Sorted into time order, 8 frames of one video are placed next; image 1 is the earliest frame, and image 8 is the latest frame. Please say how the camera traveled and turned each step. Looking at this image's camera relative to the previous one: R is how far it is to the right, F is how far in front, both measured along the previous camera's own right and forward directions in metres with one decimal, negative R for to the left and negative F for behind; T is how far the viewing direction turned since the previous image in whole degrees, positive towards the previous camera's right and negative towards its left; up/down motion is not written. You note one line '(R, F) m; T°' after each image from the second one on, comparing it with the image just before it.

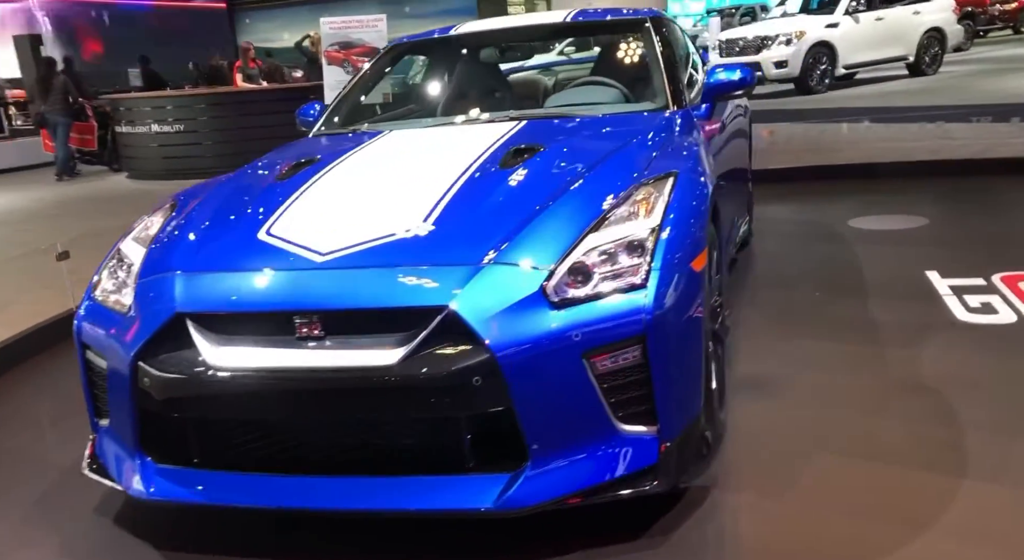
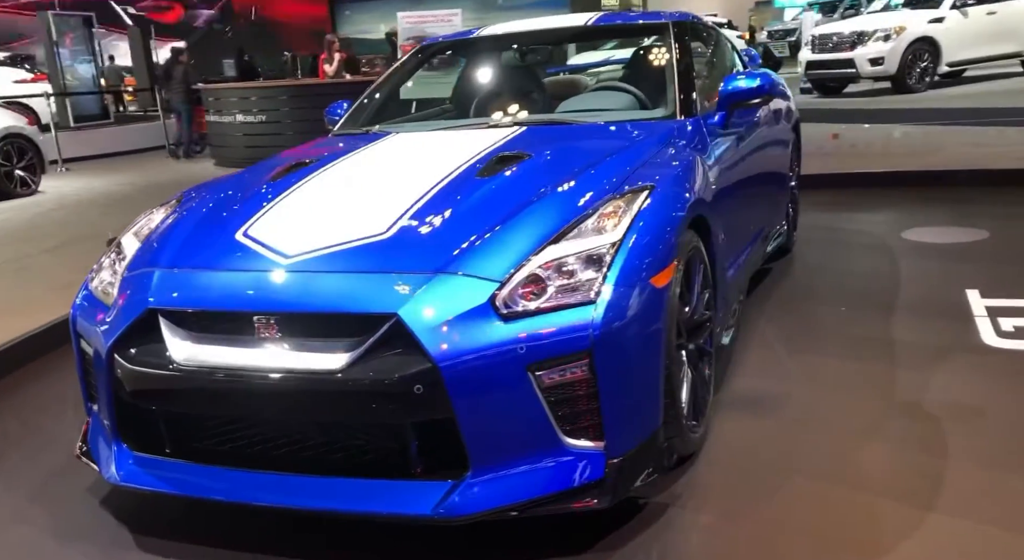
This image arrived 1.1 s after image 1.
(+0.3, 0.0) m; -6°
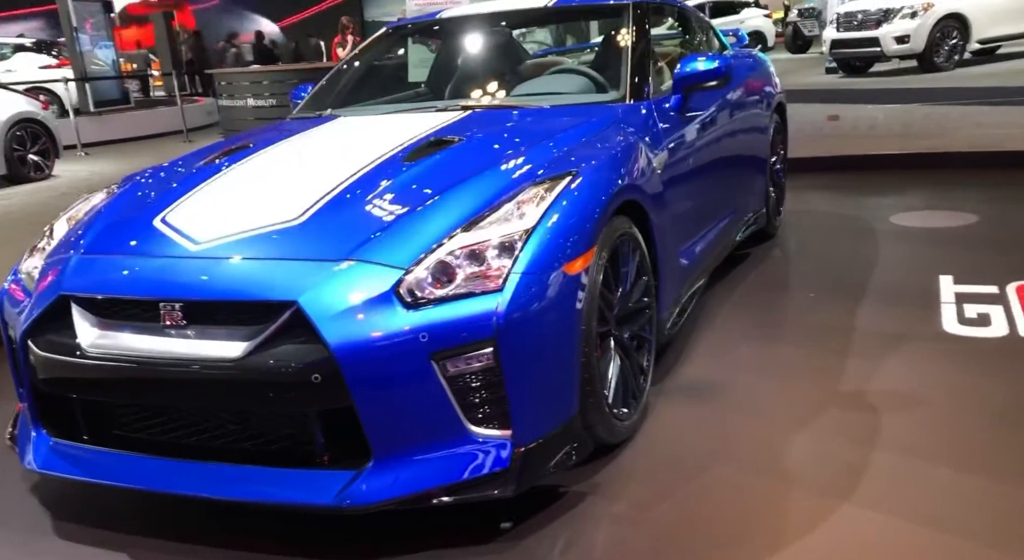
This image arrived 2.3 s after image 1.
(+0.3, 0.0) m; -2°
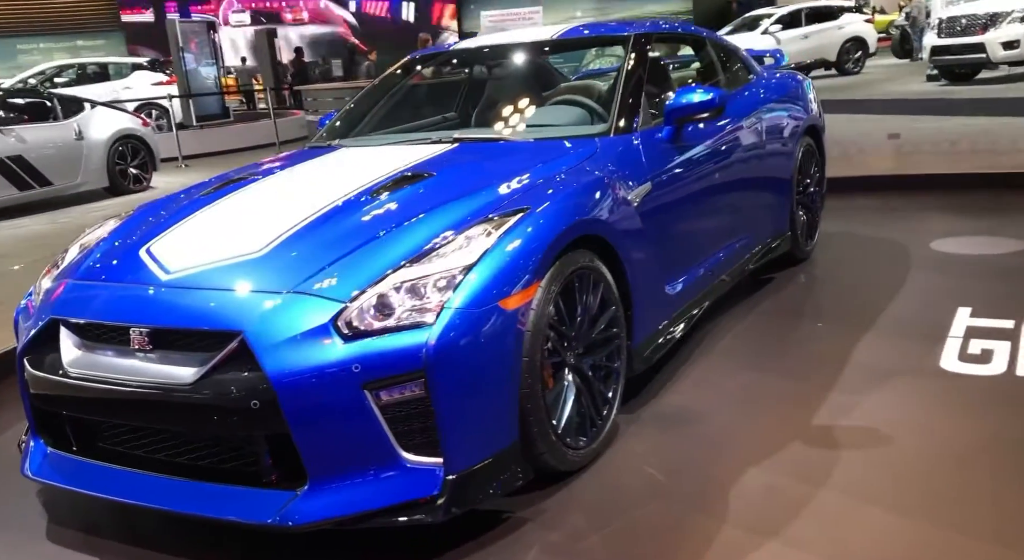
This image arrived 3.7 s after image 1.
(+0.4, -0.1) m; -7°
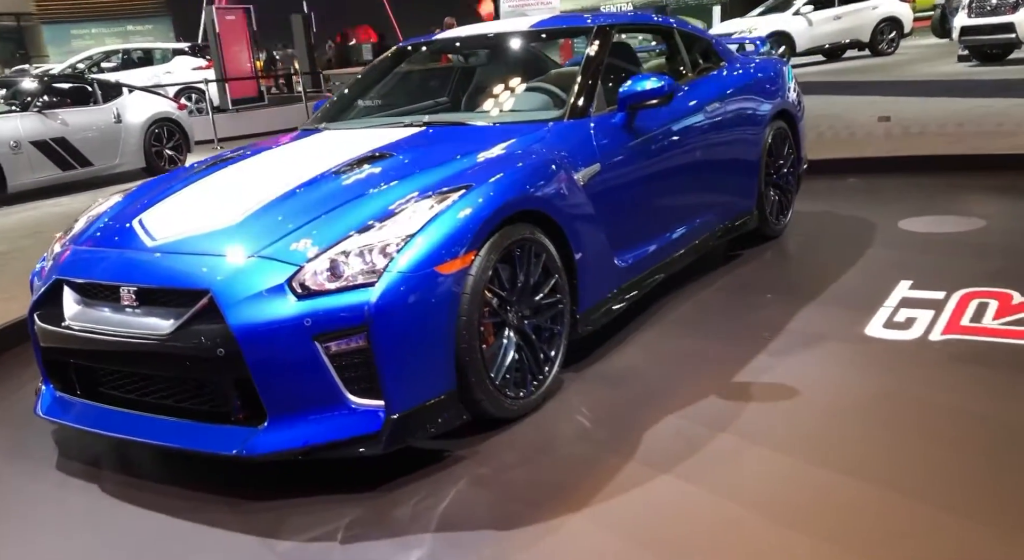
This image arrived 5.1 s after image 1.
(+0.3, -0.3) m; -3°
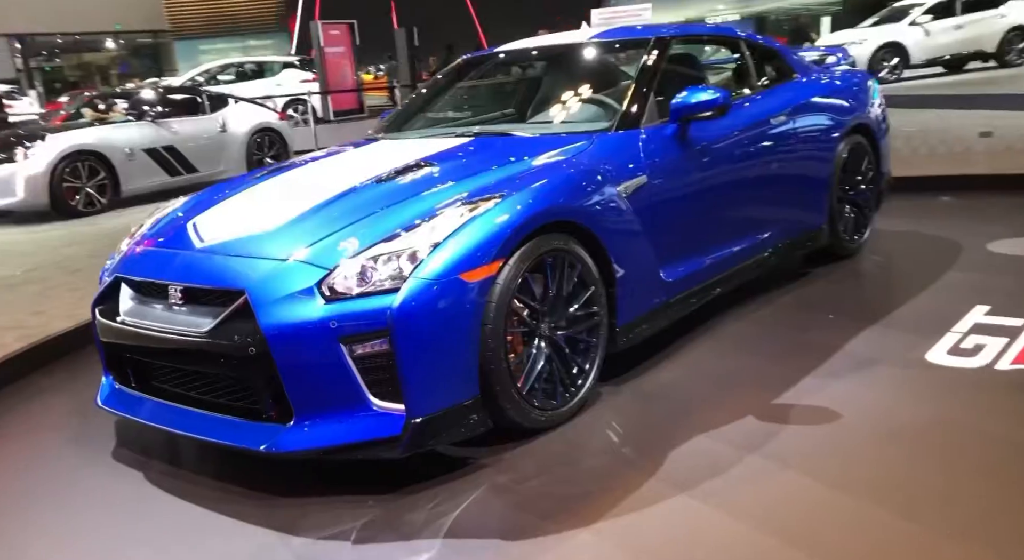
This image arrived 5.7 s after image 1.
(+0.2, 0.0) m; -7°
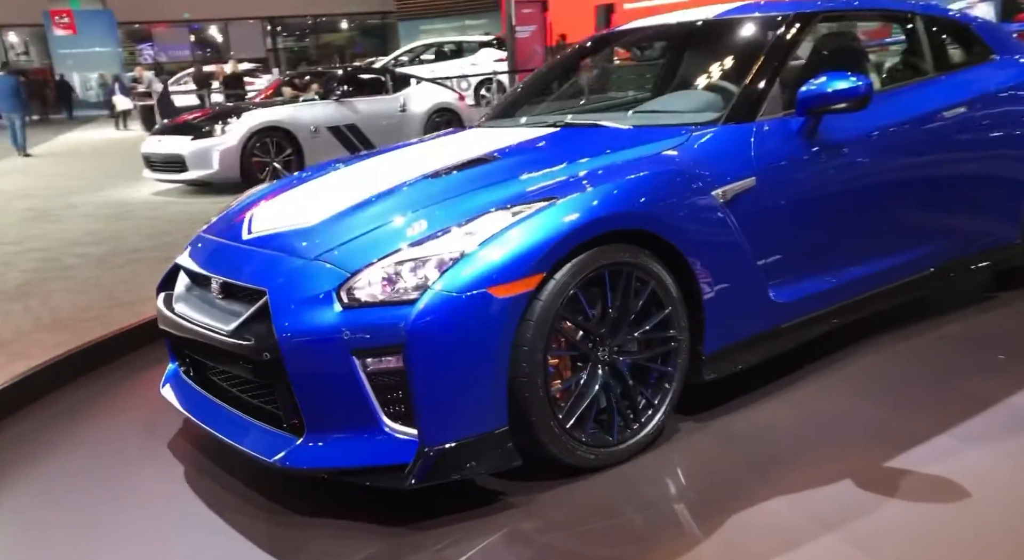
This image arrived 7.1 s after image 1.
(+0.4, +0.4) m; -14°
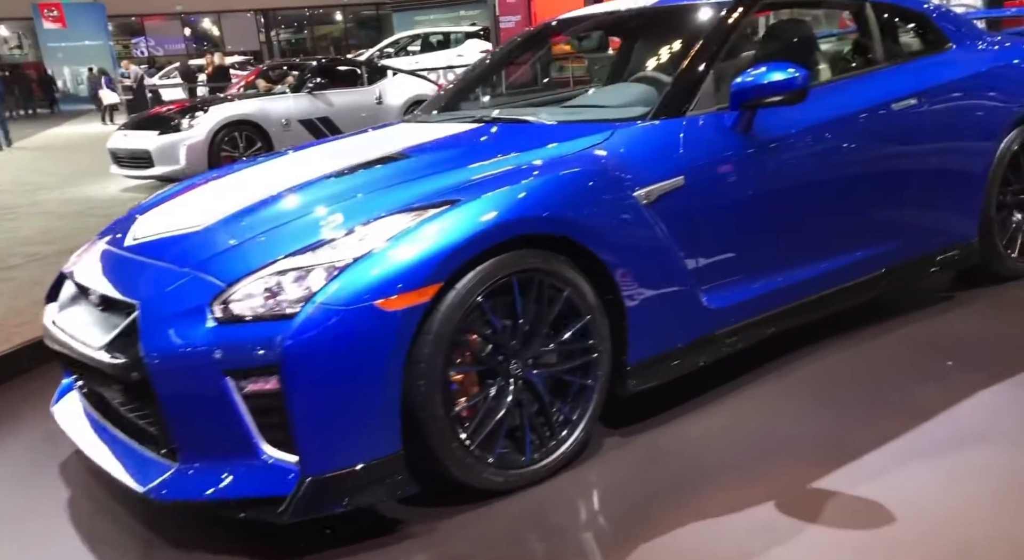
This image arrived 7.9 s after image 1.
(+0.3, +0.2) m; 0°
